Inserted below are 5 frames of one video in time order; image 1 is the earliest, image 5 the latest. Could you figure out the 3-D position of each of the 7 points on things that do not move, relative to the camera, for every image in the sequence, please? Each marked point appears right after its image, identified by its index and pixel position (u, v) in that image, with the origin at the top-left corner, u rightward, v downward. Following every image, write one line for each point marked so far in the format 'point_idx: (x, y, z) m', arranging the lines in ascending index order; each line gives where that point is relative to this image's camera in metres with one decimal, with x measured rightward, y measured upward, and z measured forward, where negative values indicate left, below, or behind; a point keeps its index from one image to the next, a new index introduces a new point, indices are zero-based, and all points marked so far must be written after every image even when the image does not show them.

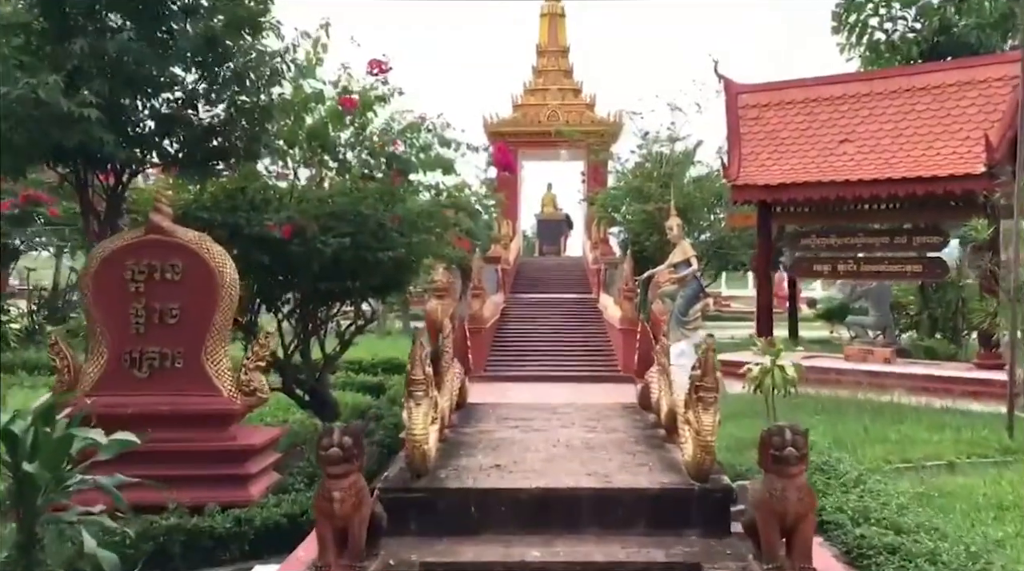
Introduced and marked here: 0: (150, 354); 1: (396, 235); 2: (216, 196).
0: (-2.3, -0.4, +5.5) m
1: (-1.0, +0.4, +7.3) m
2: (-2.3, +0.7, +6.9) m
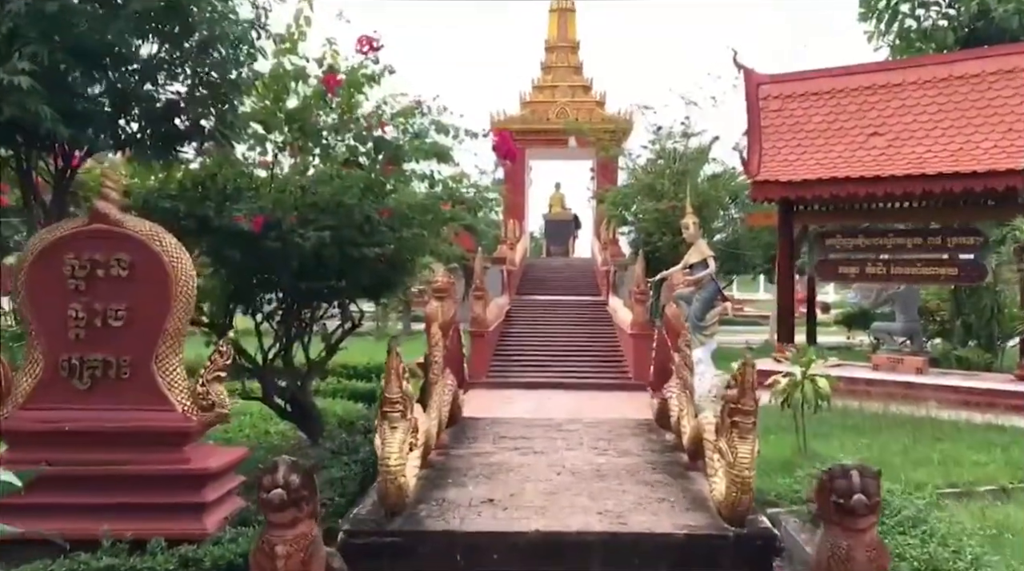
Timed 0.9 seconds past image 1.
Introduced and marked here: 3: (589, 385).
0: (-2.3, -0.4, +4.8) m
1: (-0.9, +0.4, +6.6) m
2: (-2.3, +0.7, +6.2) m
3: (+1.1, -1.4, +12.6) m
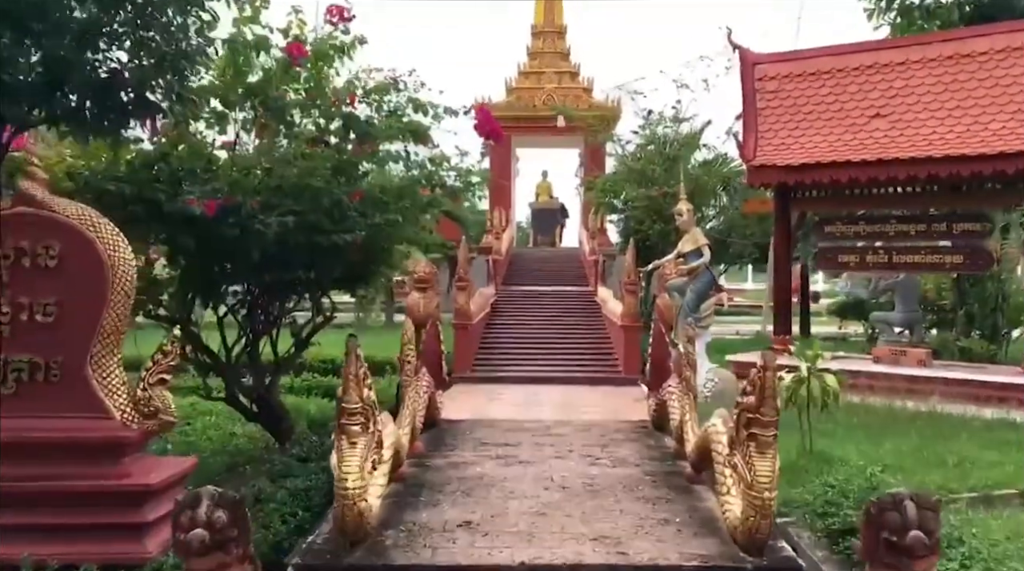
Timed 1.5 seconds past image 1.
0: (-2.3, -0.4, +4.2) m
1: (-1.1, +0.5, +6.0) m
2: (-2.4, +0.8, +5.6) m
3: (+0.9, -1.3, +12.1) m
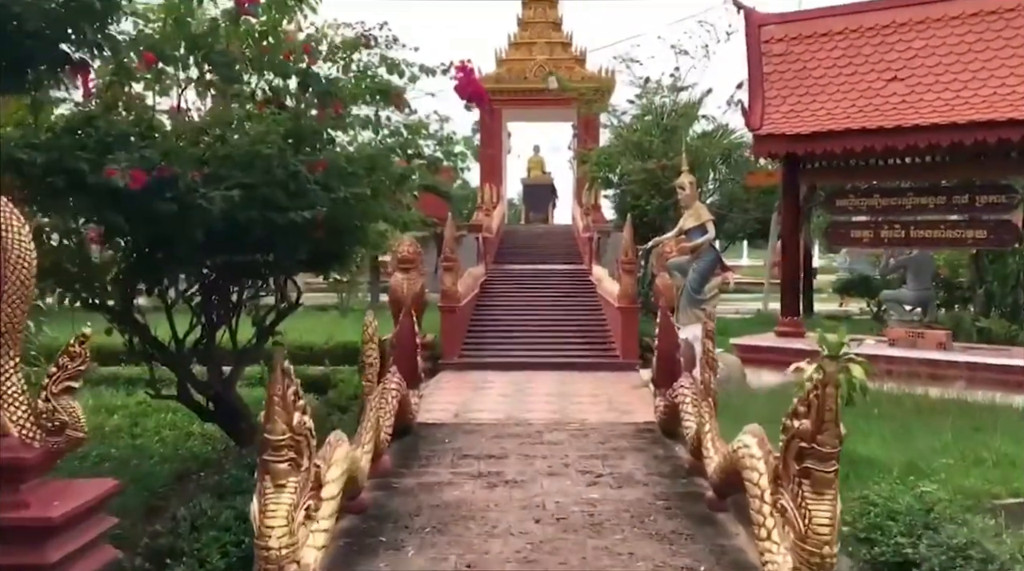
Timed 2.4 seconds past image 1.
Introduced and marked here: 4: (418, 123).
0: (-2.4, -0.3, +3.5) m
1: (-1.1, +0.6, +5.2) m
2: (-2.5, +0.8, +4.8) m
3: (+0.8, -1.0, +11.3) m
4: (-0.7, +1.2, +6.3) m
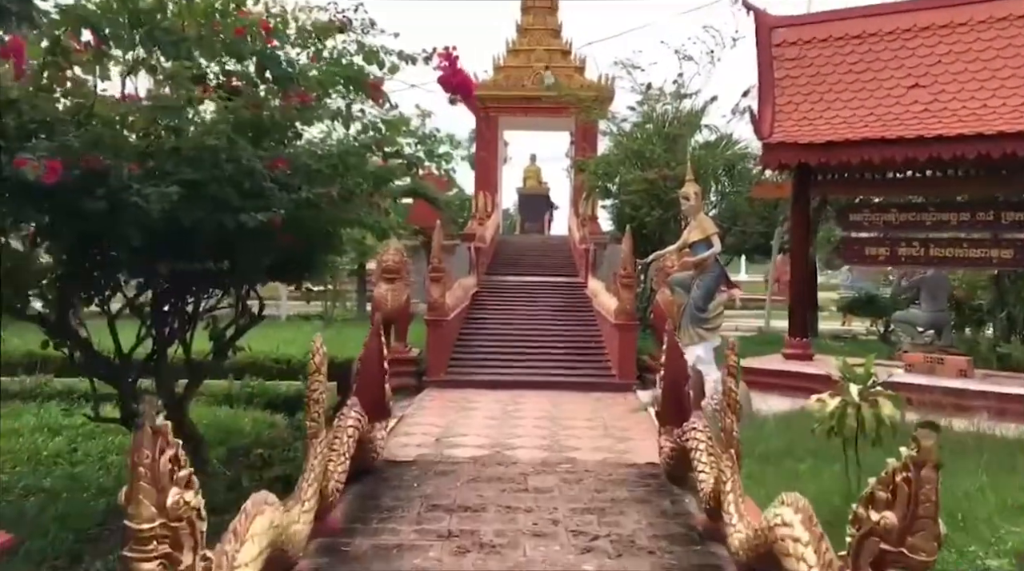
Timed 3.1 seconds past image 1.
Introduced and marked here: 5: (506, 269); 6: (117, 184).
0: (-2.5, -0.4, +2.8) m
1: (-1.2, +0.5, +4.6) m
2: (-2.5, +0.8, +4.2) m
3: (+0.6, -1.2, +10.7) m
4: (-0.7, +1.1, +5.7) m
5: (-0.1, +0.3, +17.8) m
6: (-1.8, +0.5, +4.1) m
